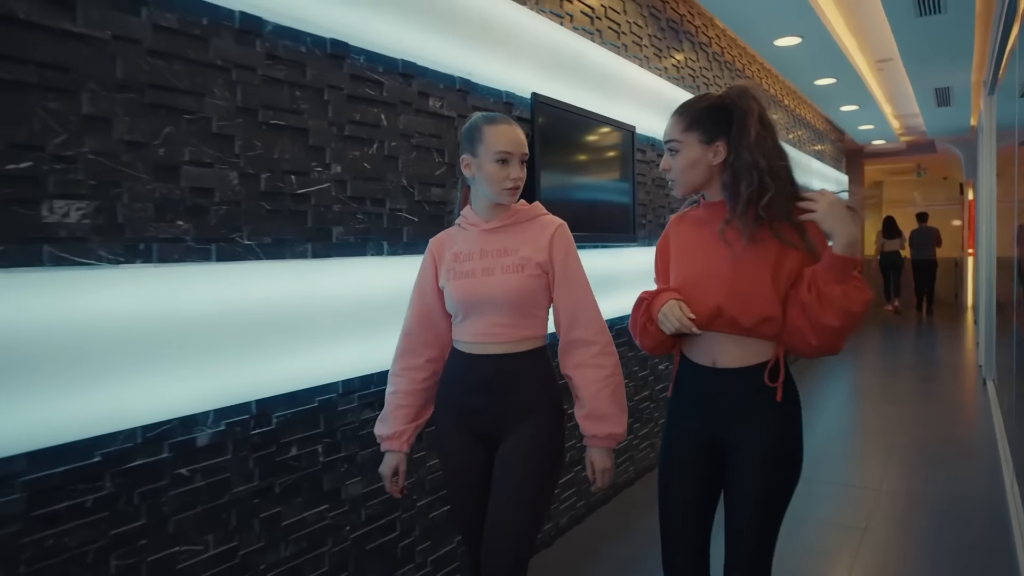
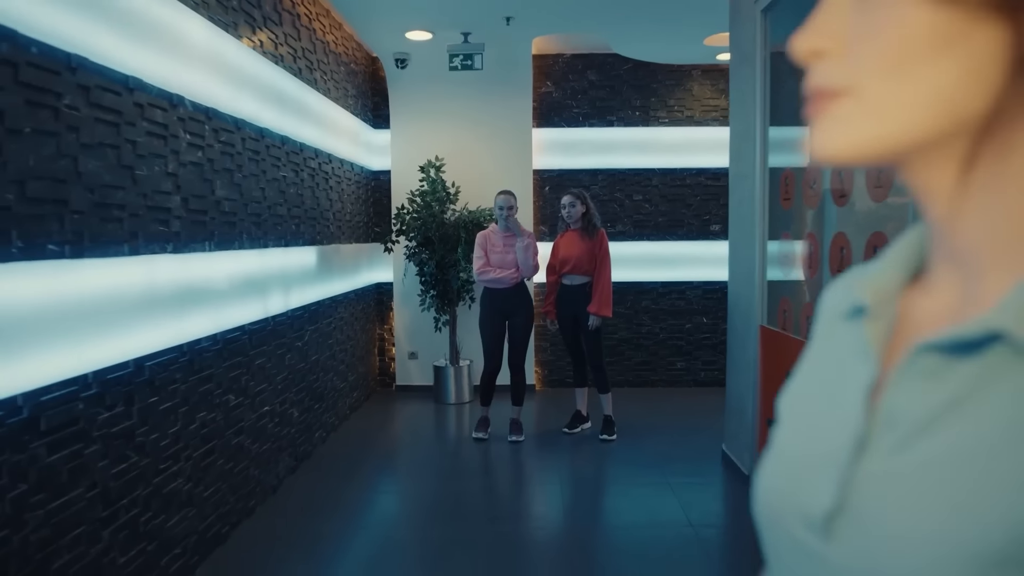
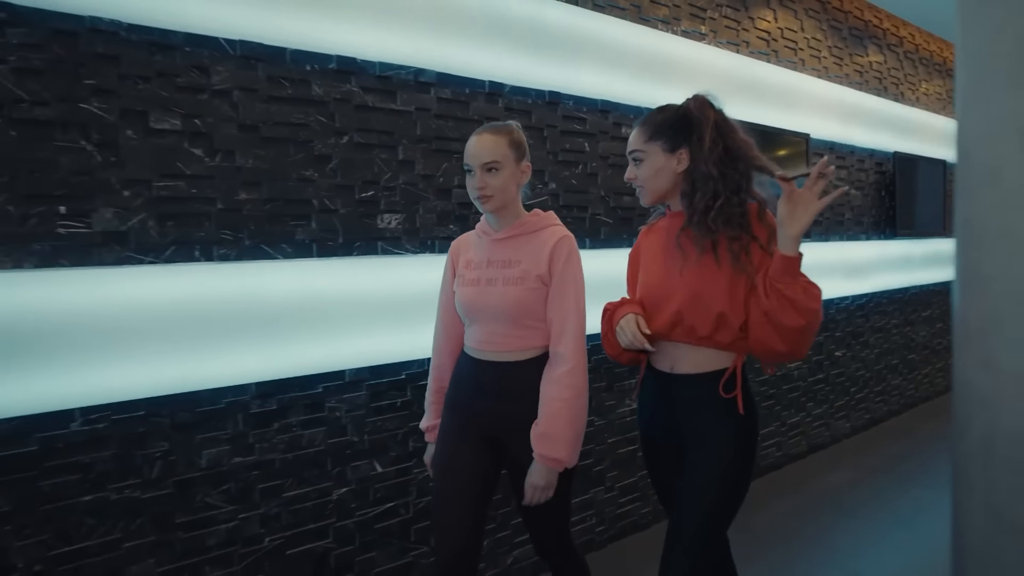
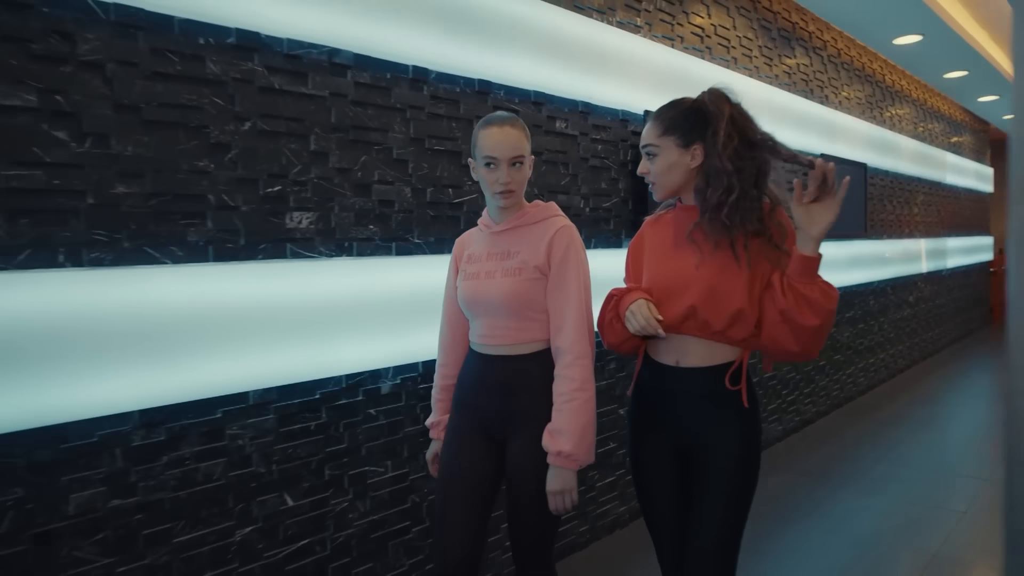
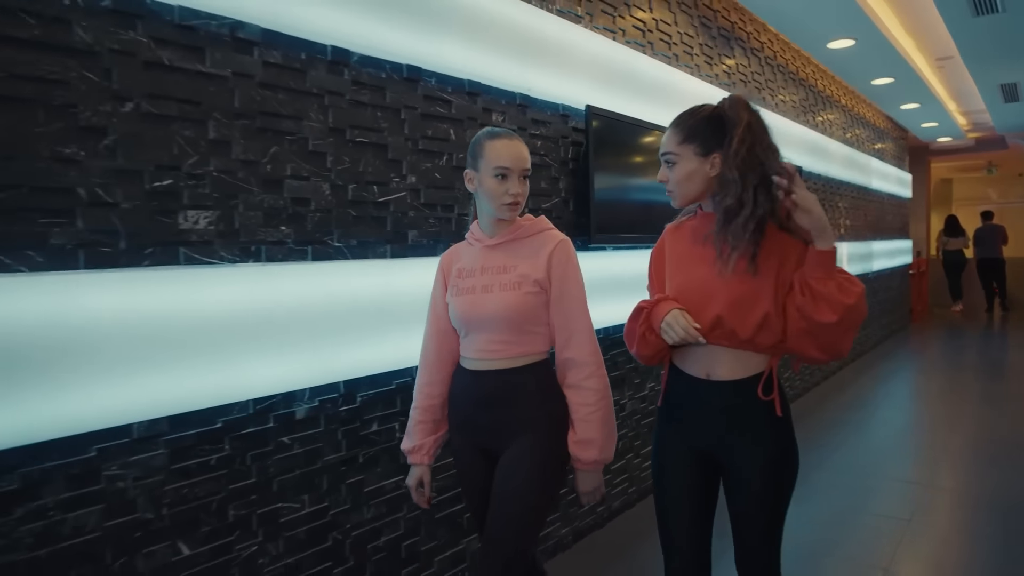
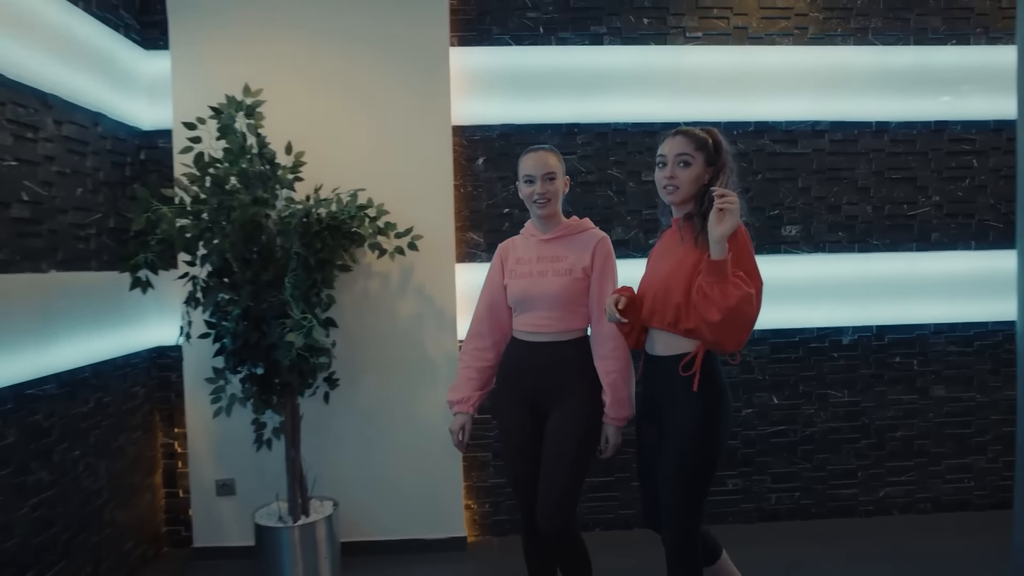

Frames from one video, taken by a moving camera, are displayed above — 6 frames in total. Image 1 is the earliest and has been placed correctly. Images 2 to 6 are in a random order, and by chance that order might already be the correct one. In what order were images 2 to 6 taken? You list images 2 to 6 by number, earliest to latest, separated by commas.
5, 4, 3, 6, 2
